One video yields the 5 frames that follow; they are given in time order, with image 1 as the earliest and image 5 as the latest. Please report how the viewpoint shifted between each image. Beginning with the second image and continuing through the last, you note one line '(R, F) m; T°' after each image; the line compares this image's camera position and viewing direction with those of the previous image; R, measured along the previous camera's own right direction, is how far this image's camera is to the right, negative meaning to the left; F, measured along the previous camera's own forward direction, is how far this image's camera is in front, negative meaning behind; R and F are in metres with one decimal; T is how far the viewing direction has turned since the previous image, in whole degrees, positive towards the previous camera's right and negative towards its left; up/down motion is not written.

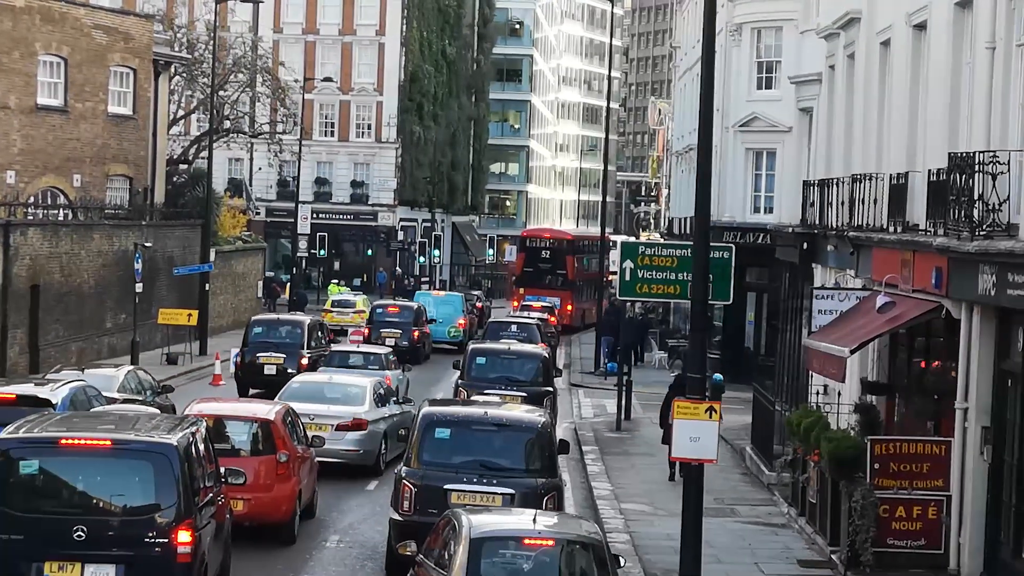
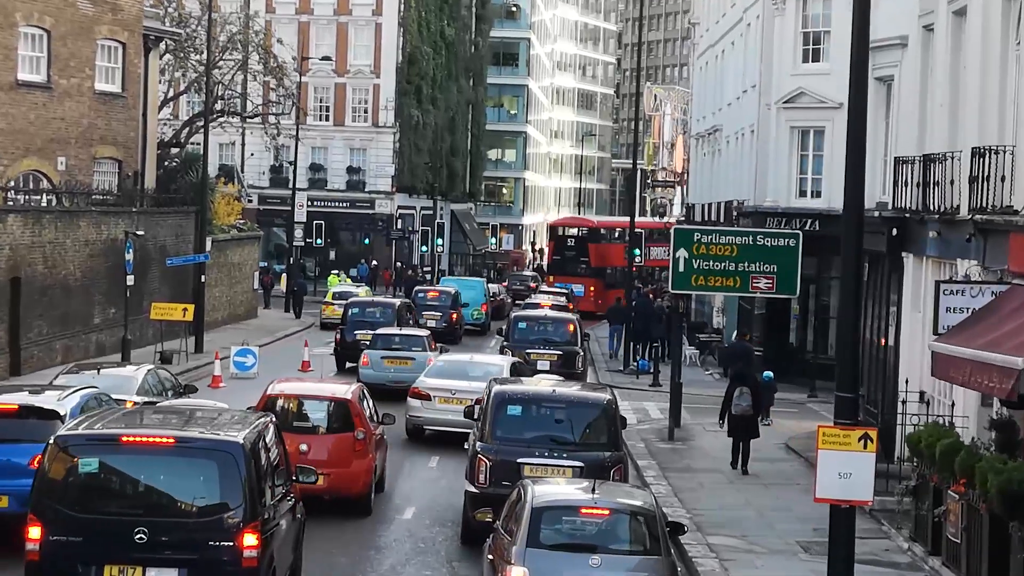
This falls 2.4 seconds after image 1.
(-0.9, +3.2) m; +1°
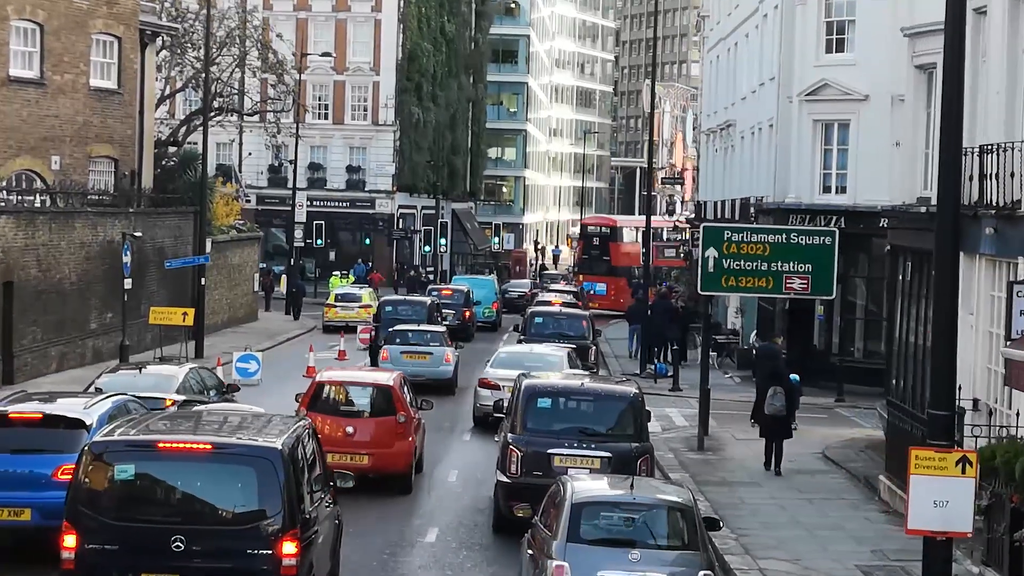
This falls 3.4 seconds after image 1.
(-0.4, +1.4) m; 0°
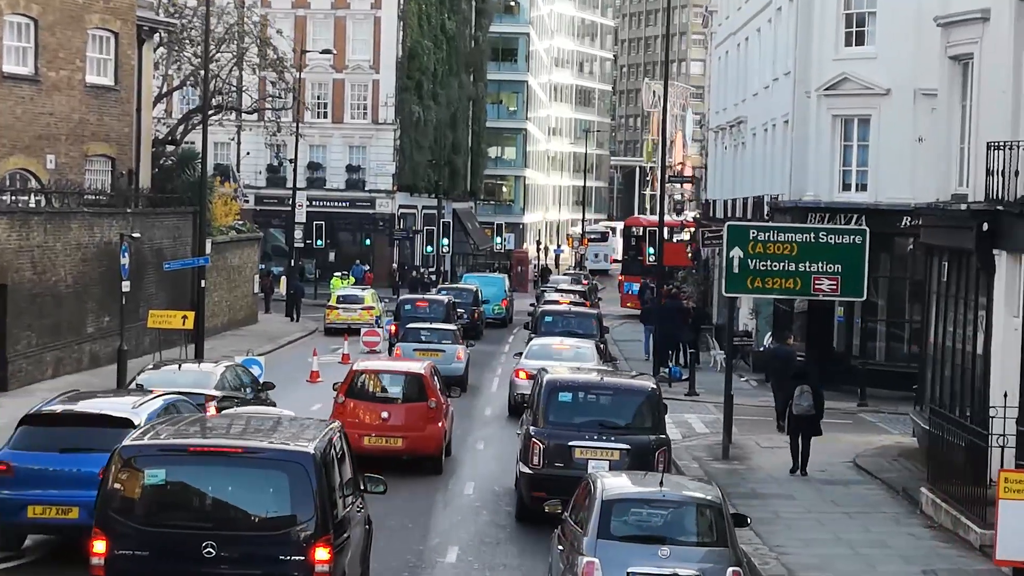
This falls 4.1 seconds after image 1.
(-0.3, +1.1) m; 0°
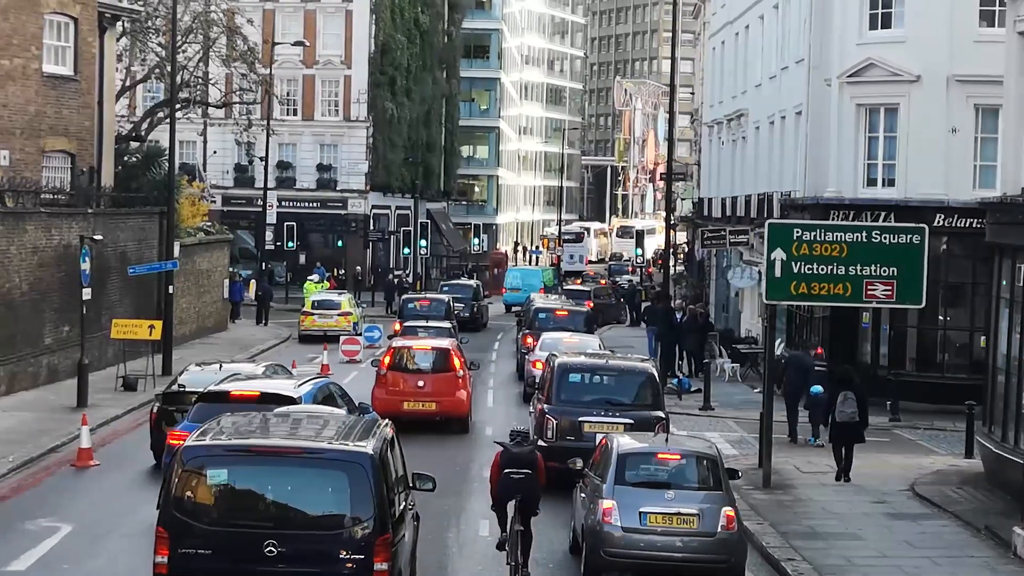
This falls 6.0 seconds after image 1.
(-0.7, +2.7) m; +1°
